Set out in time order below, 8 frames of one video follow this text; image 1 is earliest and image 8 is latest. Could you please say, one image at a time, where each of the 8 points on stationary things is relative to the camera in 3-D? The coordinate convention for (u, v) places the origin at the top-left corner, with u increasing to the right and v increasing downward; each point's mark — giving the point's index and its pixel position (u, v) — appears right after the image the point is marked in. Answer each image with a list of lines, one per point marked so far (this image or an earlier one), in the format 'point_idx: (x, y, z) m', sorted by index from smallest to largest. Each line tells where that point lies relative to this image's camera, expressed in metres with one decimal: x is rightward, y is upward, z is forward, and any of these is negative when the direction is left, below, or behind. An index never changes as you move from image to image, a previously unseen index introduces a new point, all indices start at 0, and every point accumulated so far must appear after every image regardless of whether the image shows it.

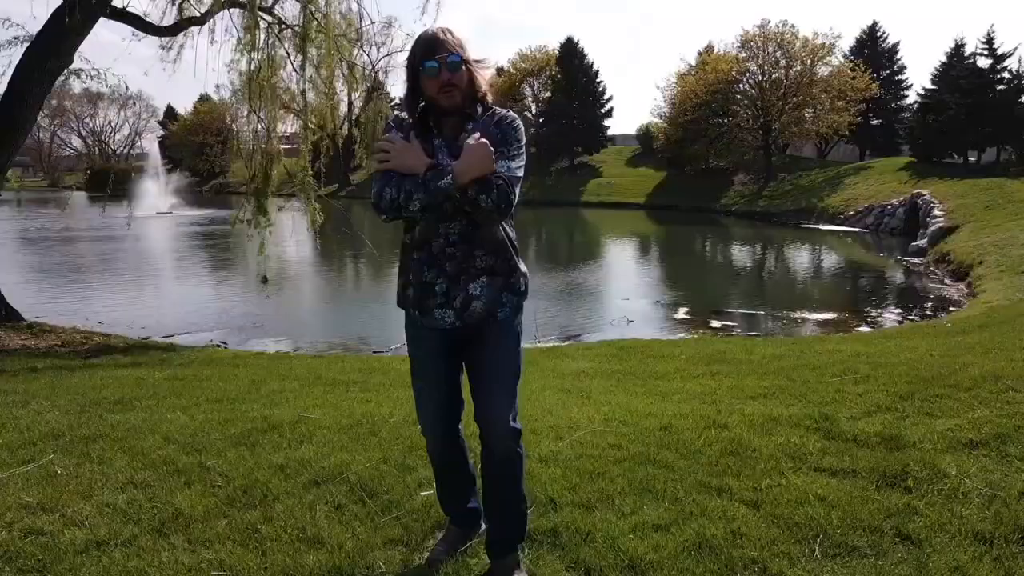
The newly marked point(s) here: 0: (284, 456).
0: (-1.0, -0.7, +4.0) m
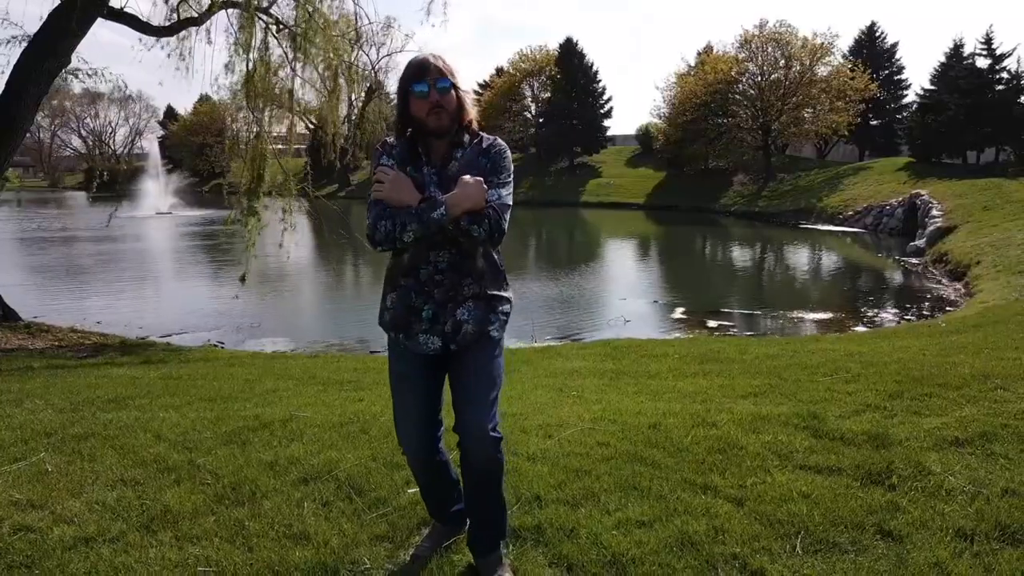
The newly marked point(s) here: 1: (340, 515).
0: (-1.0, -0.7, +4.1) m
1: (-0.6, -0.8, +3.3) m
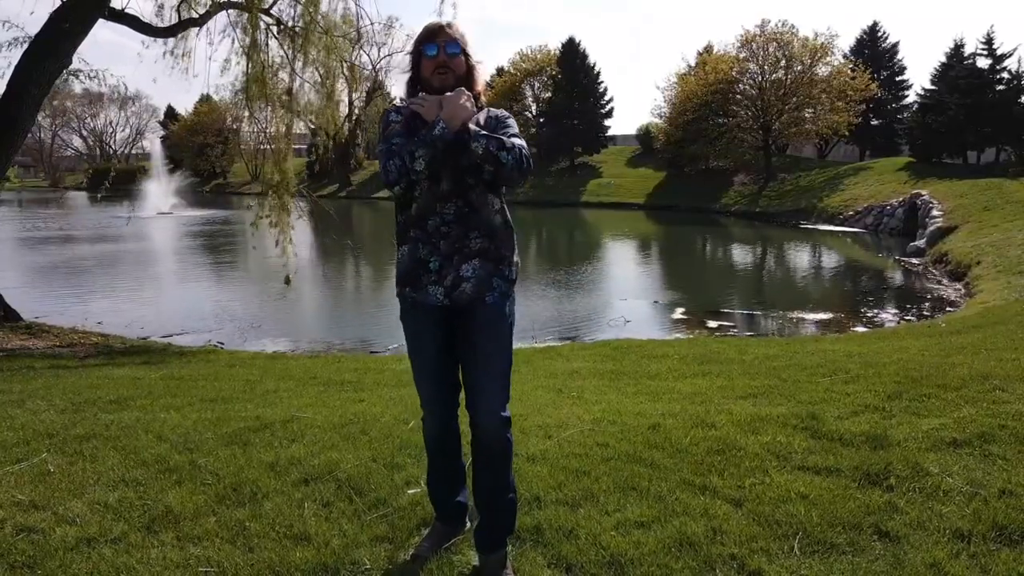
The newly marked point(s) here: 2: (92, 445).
0: (-1.0, -0.7, +4.1) m
1: (-0.6, -0.8, +3.3) m
2: (-1.9, -0.7, +4.3) m
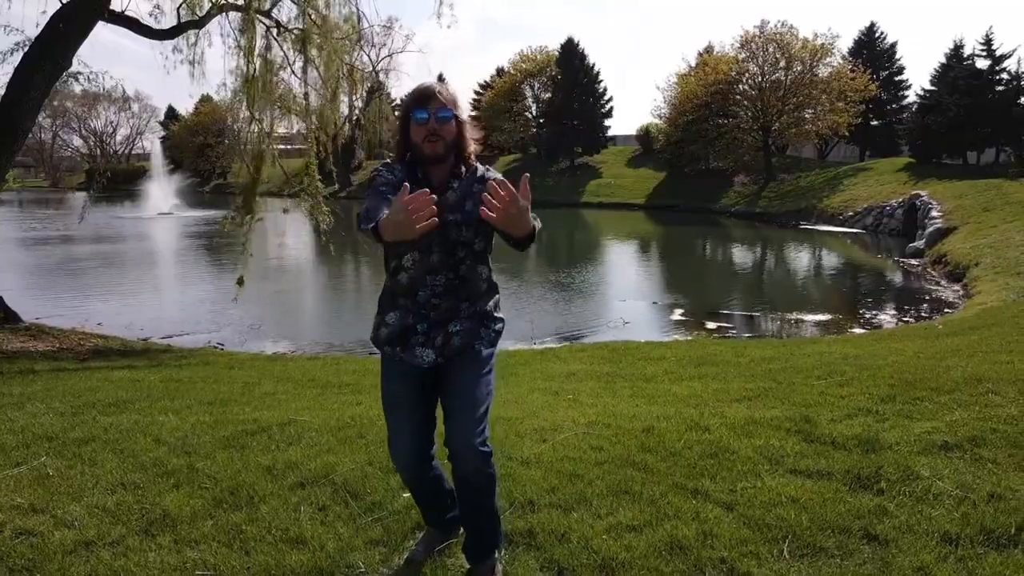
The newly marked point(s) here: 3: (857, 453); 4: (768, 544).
0: (-1.0, -0.7, +4.1) m
1: (-0.6, -0.8, +3.3) m
2: (-1.9, -0.7, +4.3) m
3: (+1.5, -0.7, +4.1) m
4: (+0.8, -0.8, +3.1) m
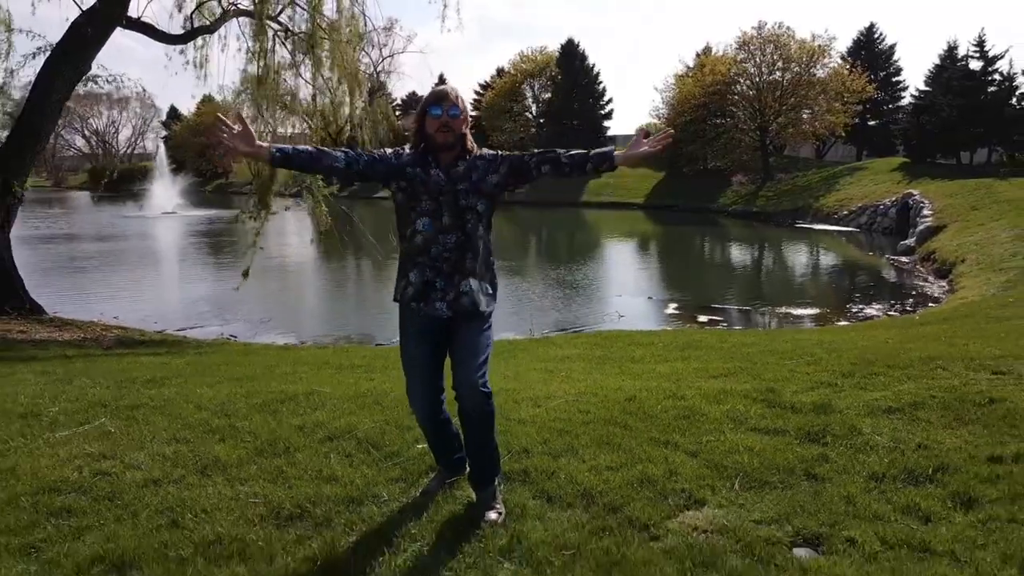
0: (-1.0, -0.6, +4.7) m
1: (-0.6, -0.7, +3.9) m
2: (-1.9, -0.6, +5.0) m
3: (+1.5, -0.6, +4.7) m
4: (+0.8, -0.7, +3.7) m
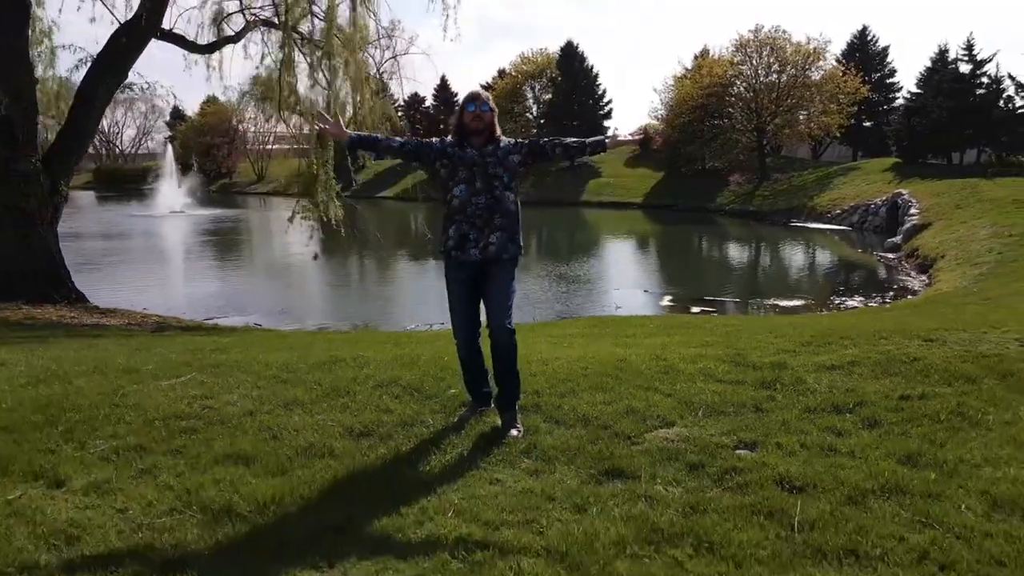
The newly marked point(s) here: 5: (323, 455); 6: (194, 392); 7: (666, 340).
0: (-1.0, -0.5, +5.8) m
1: (-0.5, -0.6, +5.0) m
2: (-1.8, -0.5, +6.0) m
3: (+1.5, -0.5, +5.8) m
4: (+0.9, -0.6, +4.8) m
5: (-0.8, -0.7, +4.1) m
6: (-1.8, -0.6, +5.2) m
7: (+1.3, -0.4, +7.8) m
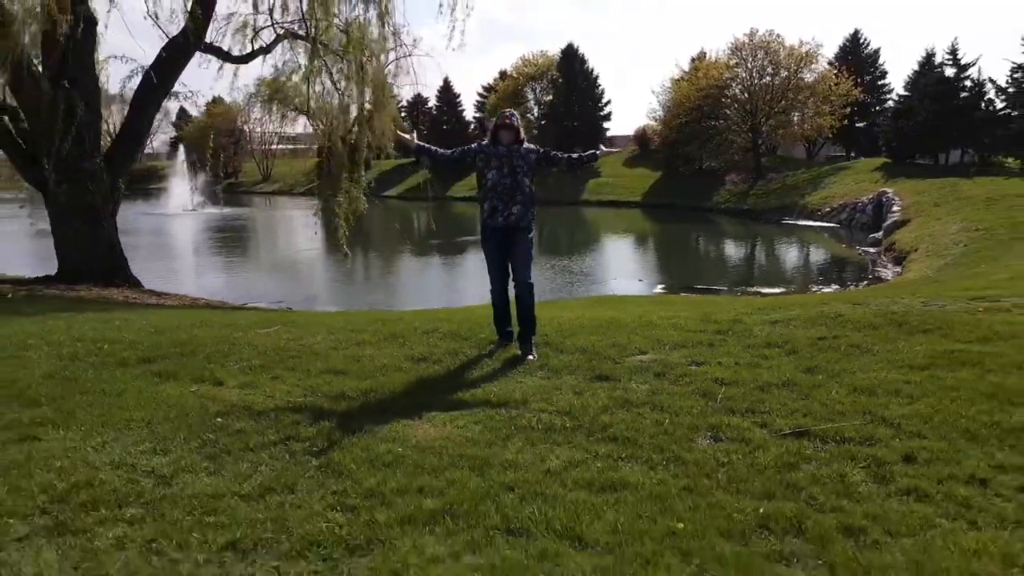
0: (-0.9, -0.3, +7.5) m
1: (-0.4, -0.4, +6.7) m
2: (-1.7, -0.3, +7.7) m
3: (+1.7, -0.3, +7.5) m
4: (+1.0, -0.4, +6.4) m
5: (-0.7, -0.5, +5.8) m
6: (-1.6, -0.4, +6.9) m
7: (+1.4, -0.2, +9.5) m
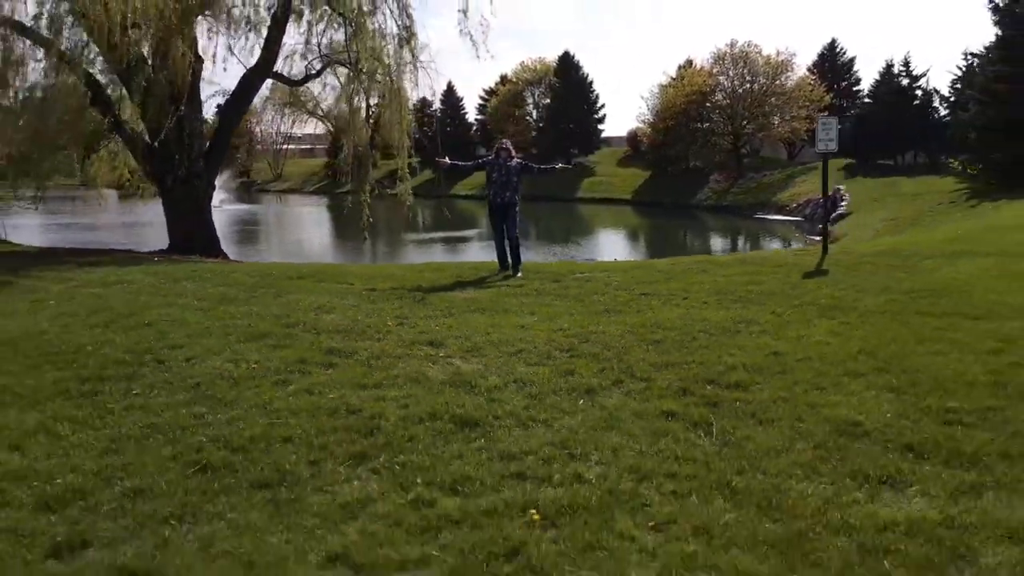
0: (-0.9, +0.3, +12.2) m
1: (-0.5, +0.2, +11.4) m
2: (-1.8, +0.3, +12.4) m
3: (+1.6, +0.3, +12.2) m
4: (+1.0, +0.2, +11.1) m
5: (-0.7, +0.1, +10.5) m
6: (-1.7, +0.2, +11.6) m
7: (+1.3, +0.4, +14.2) m
